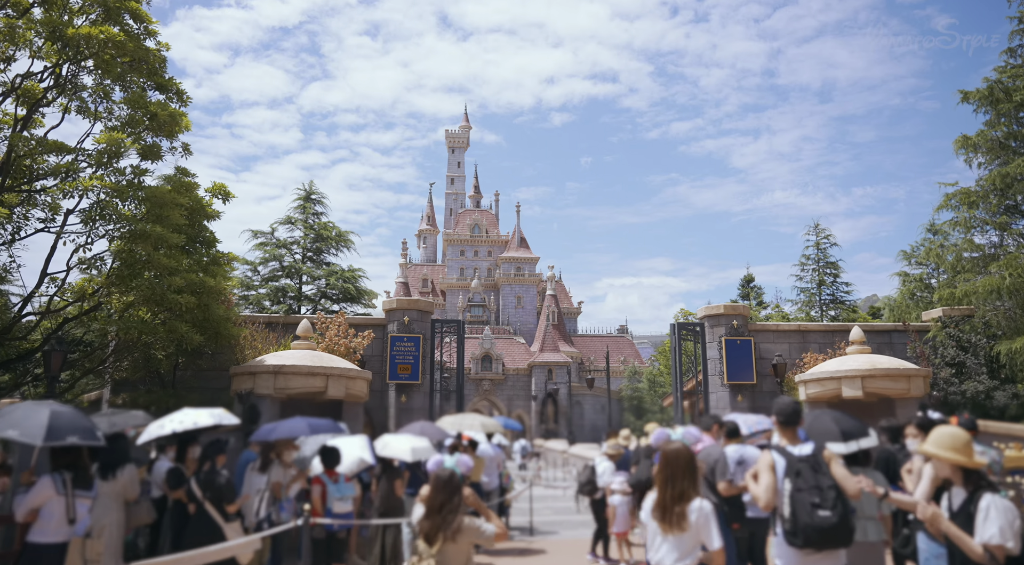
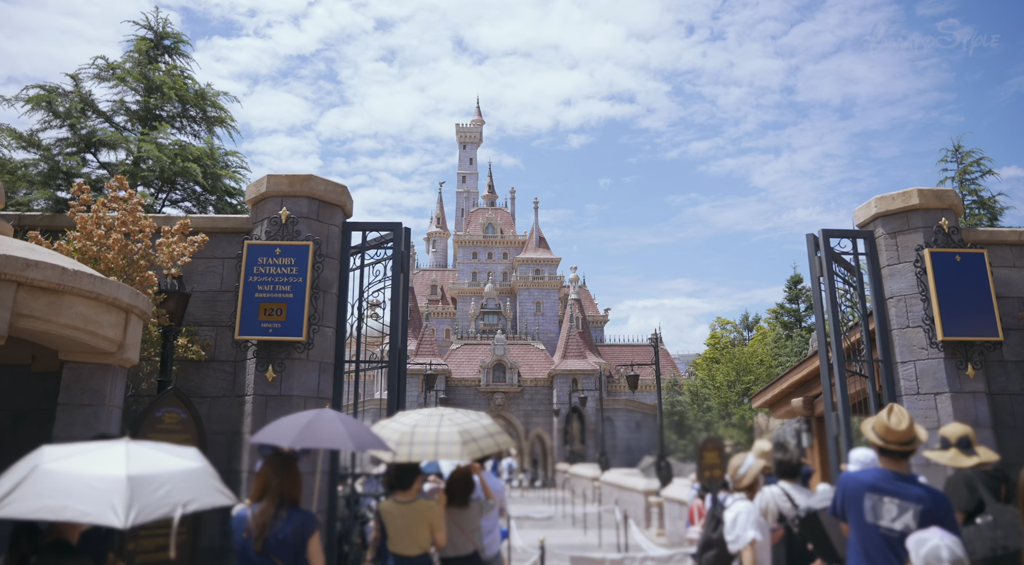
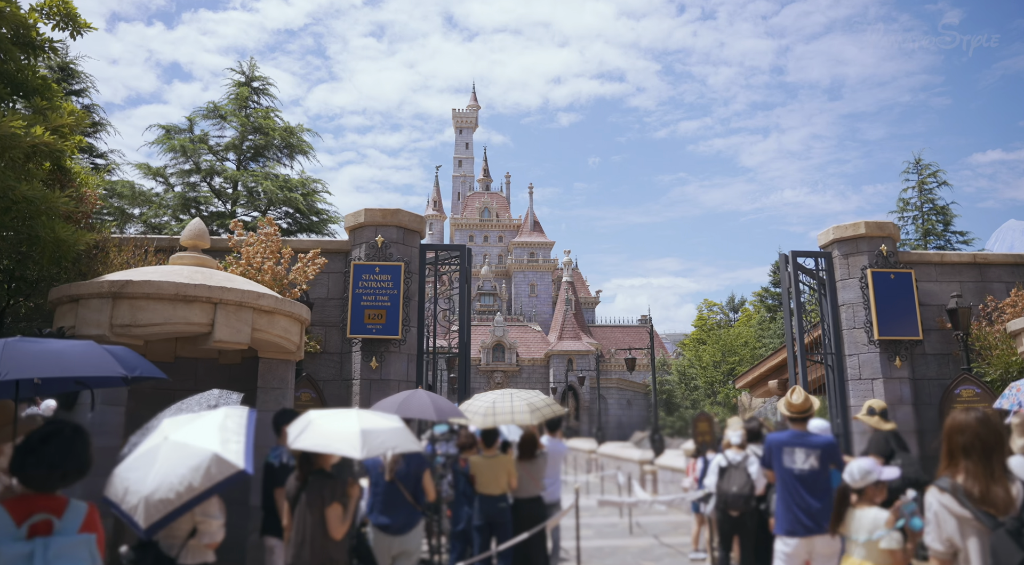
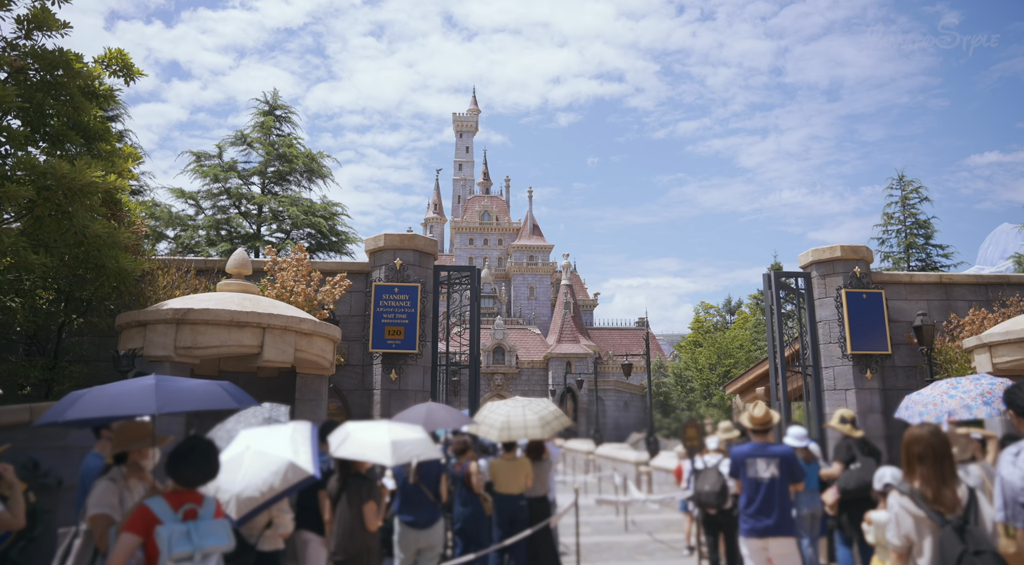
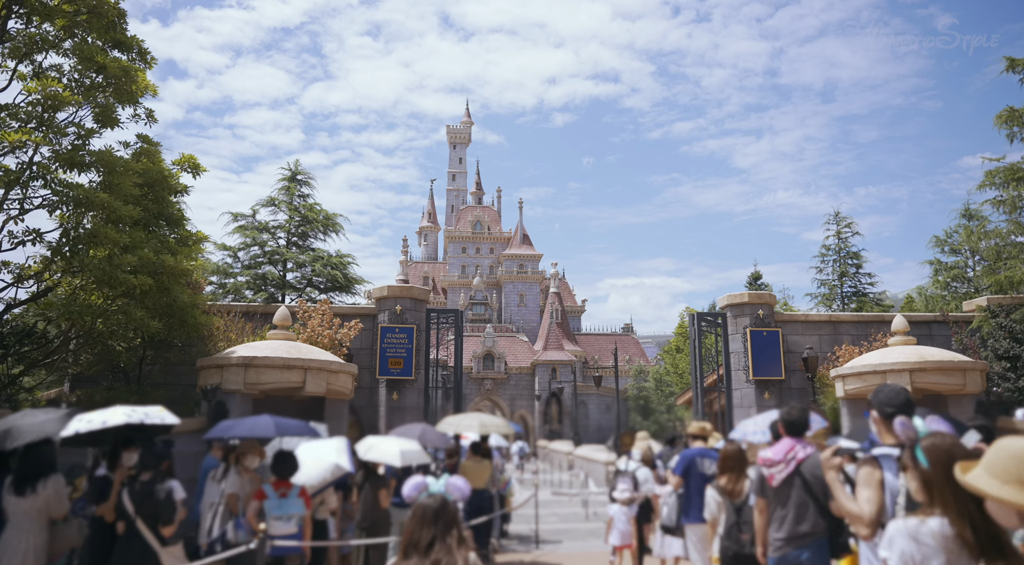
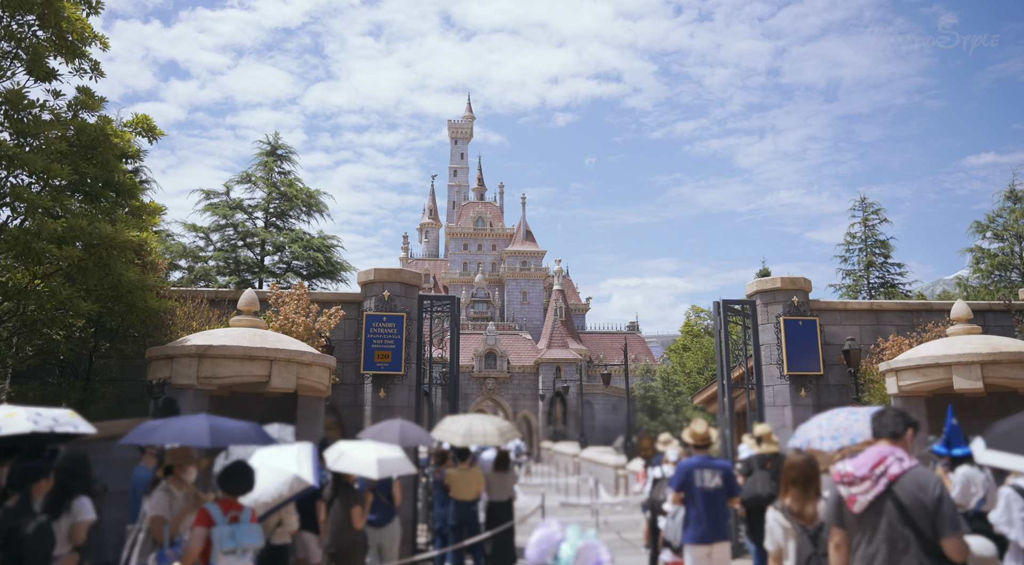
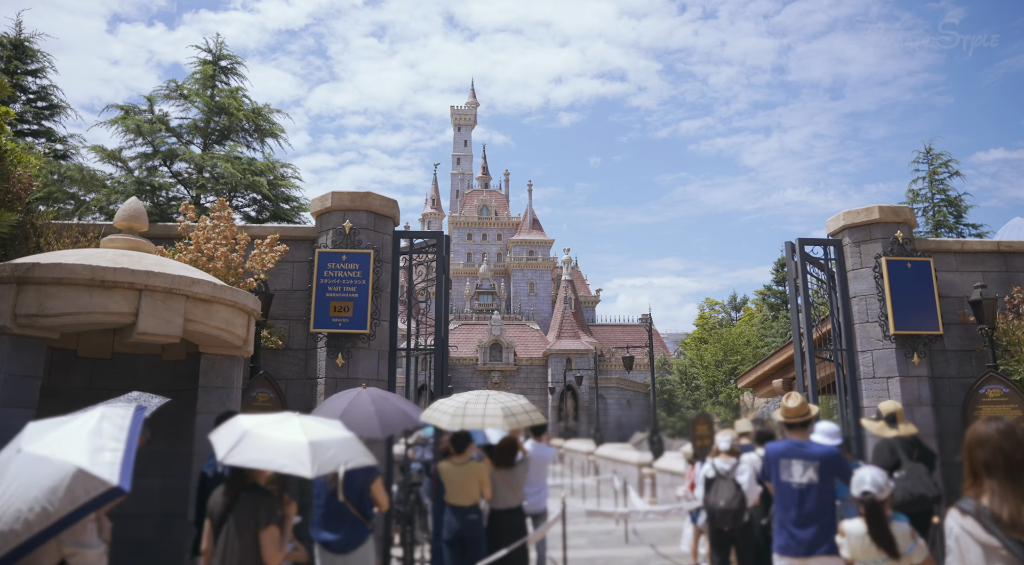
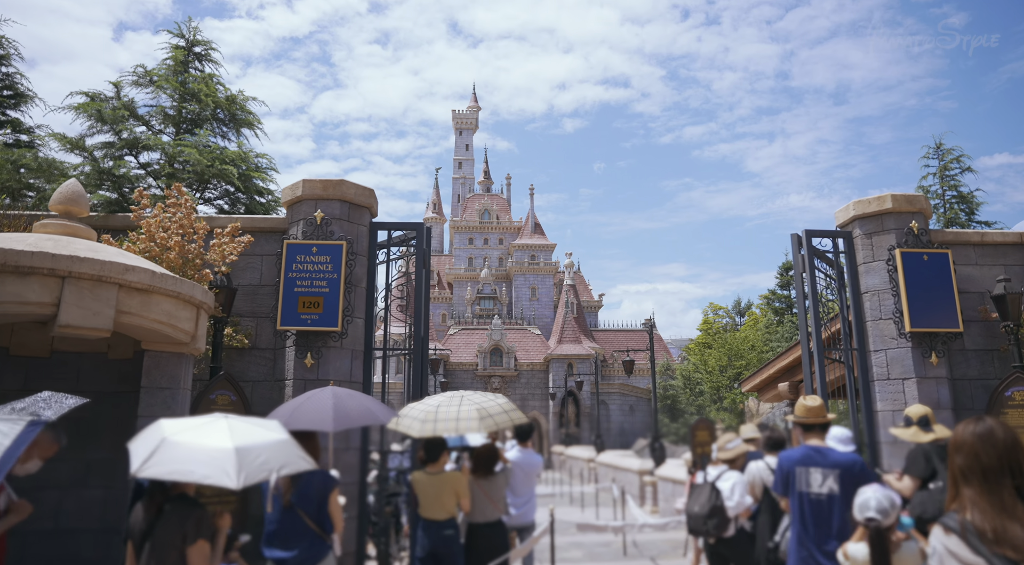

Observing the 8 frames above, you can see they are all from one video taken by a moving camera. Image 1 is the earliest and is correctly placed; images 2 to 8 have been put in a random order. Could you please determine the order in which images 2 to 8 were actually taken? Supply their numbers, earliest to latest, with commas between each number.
5, 6, 4, 3, 7, 8, 2
